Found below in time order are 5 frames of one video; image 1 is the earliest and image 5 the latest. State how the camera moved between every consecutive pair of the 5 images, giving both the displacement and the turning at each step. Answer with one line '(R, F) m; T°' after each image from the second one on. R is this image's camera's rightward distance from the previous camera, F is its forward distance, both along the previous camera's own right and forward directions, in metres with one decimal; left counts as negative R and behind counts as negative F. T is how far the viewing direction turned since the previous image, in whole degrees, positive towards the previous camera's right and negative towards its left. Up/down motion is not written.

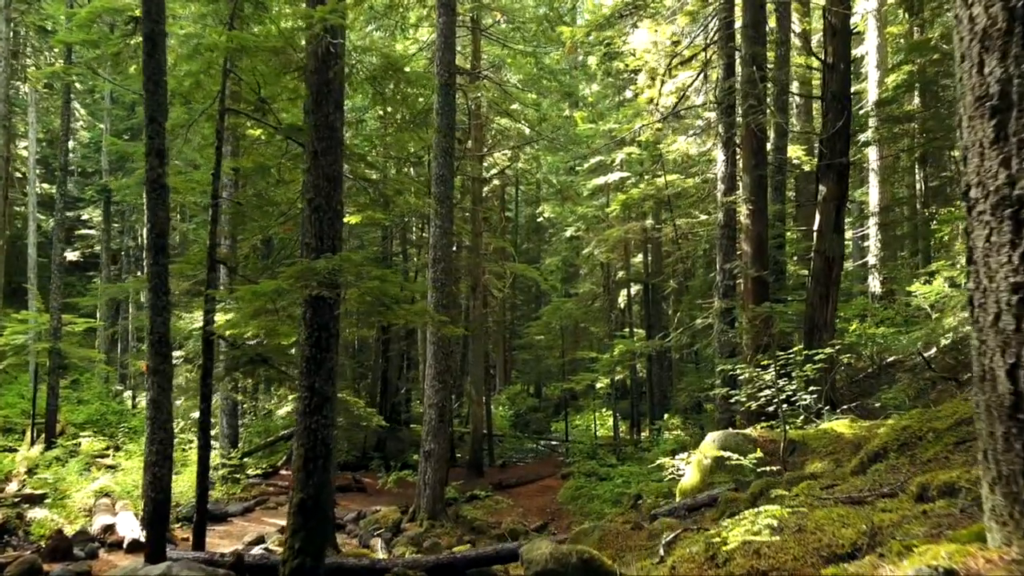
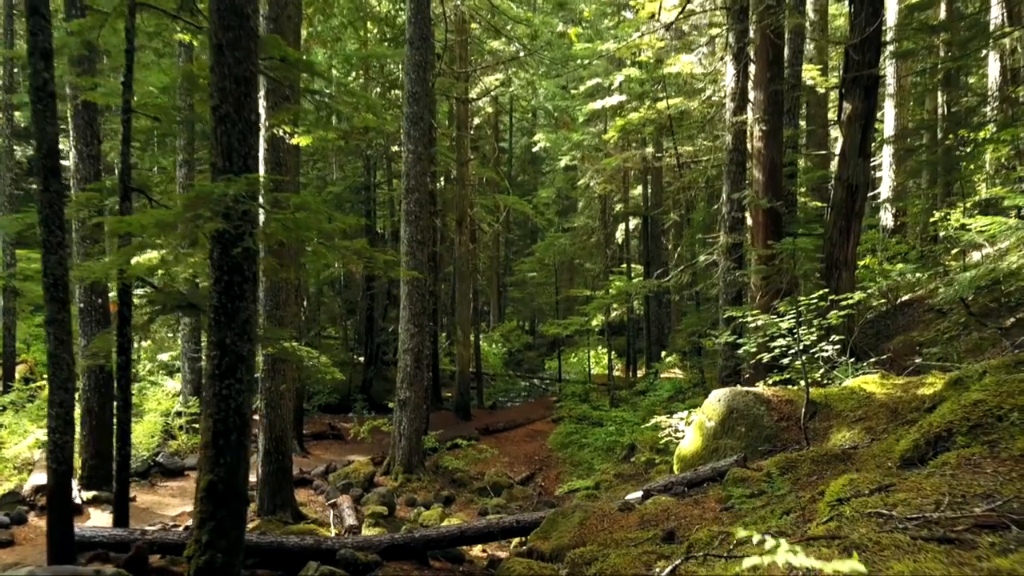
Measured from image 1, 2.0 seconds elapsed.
(+0.3, +1.3) m; 0°
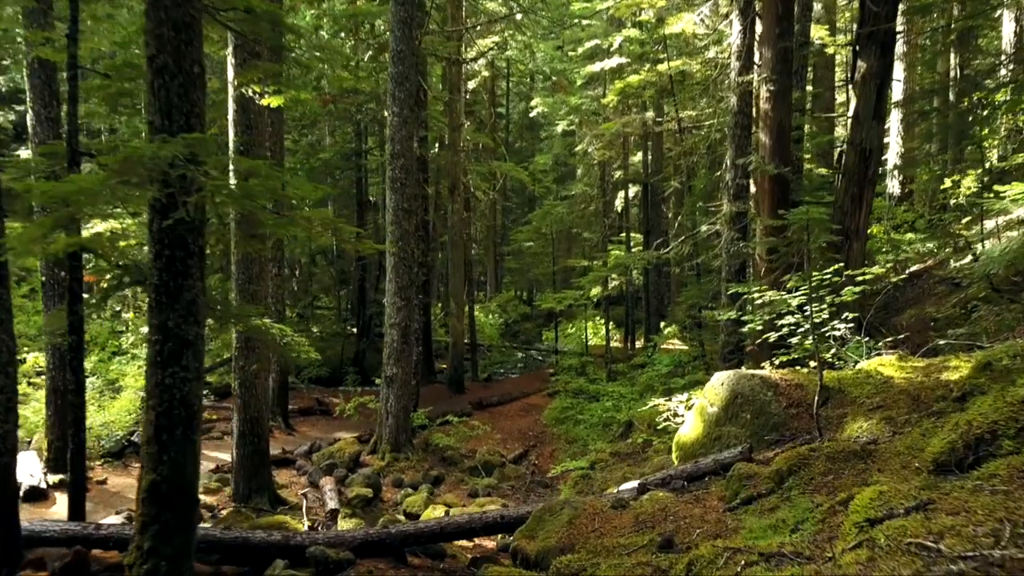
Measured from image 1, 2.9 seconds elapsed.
(+0.1, +0.6) m; 0°
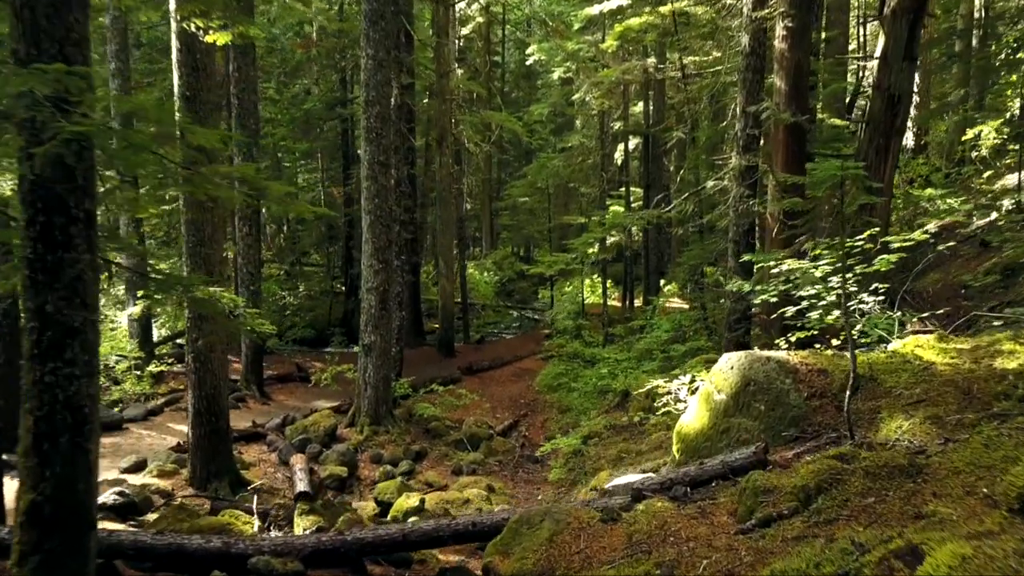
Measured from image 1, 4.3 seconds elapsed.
(+0.2, +0.9) m; 0°
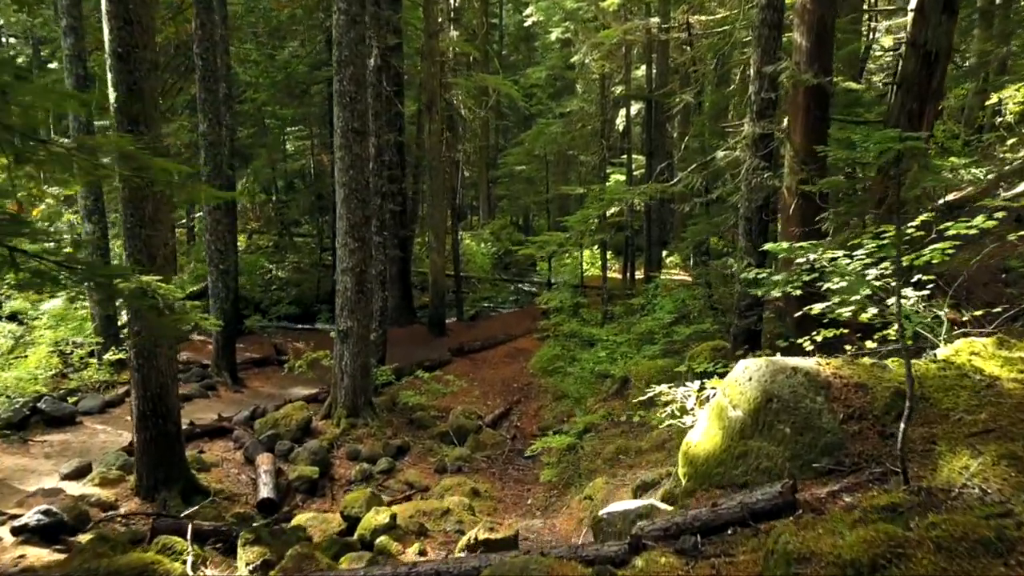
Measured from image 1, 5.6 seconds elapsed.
(+0.2, +0.9) m; 0°
